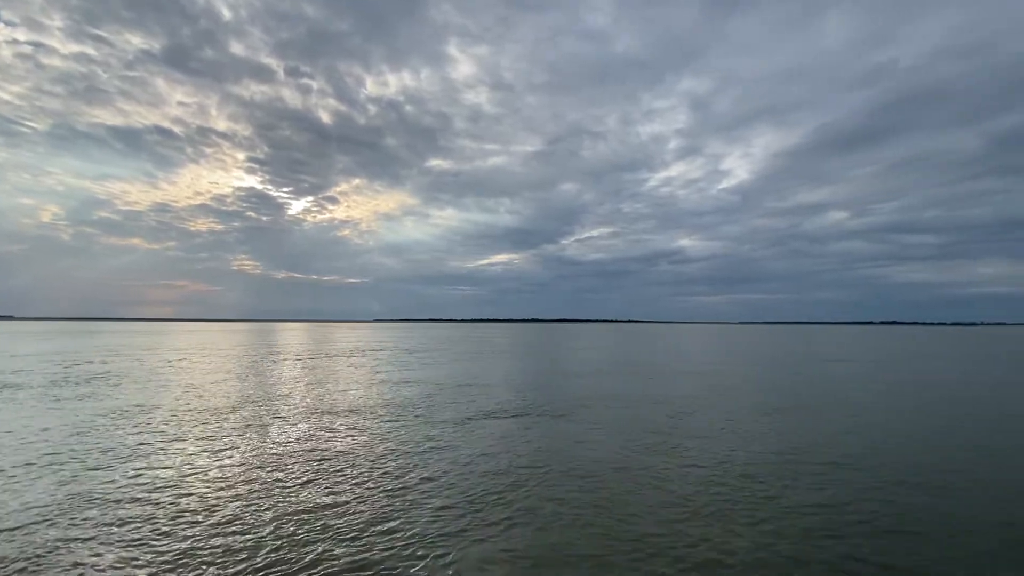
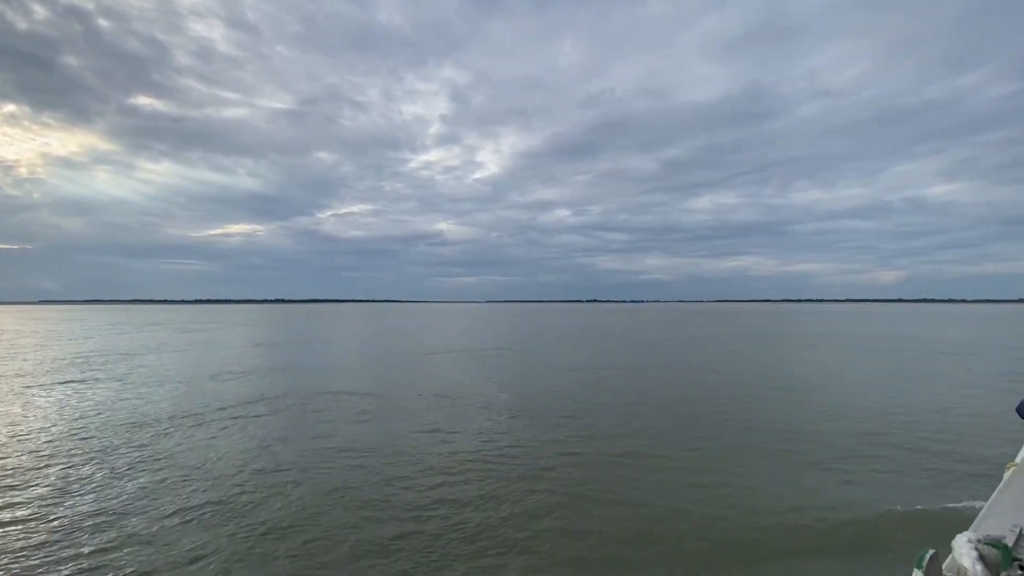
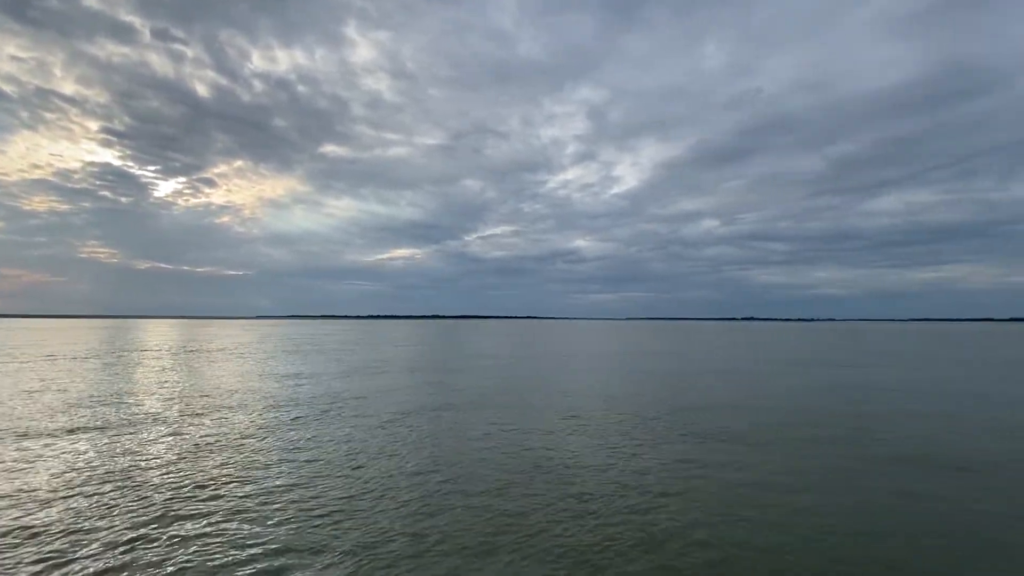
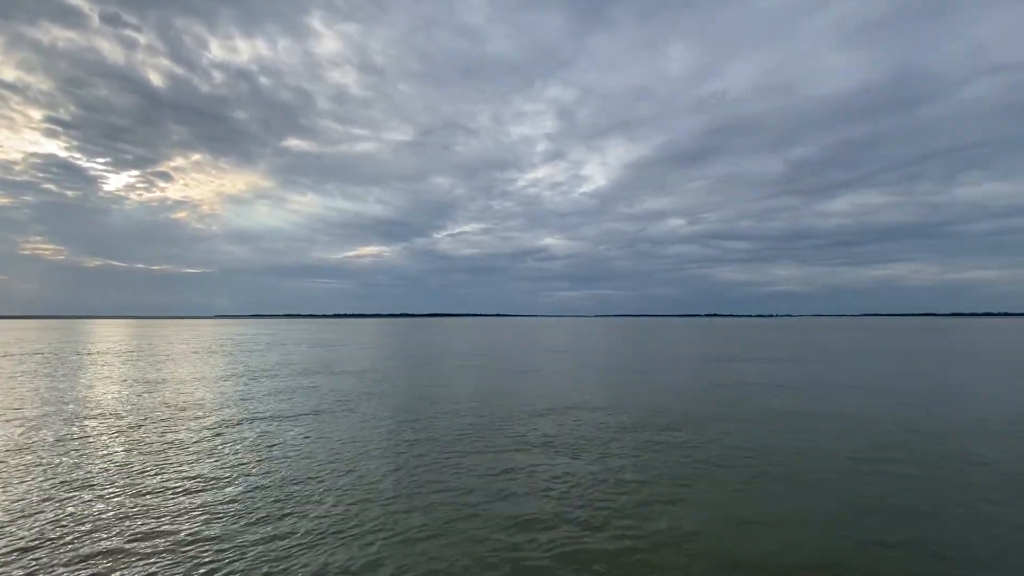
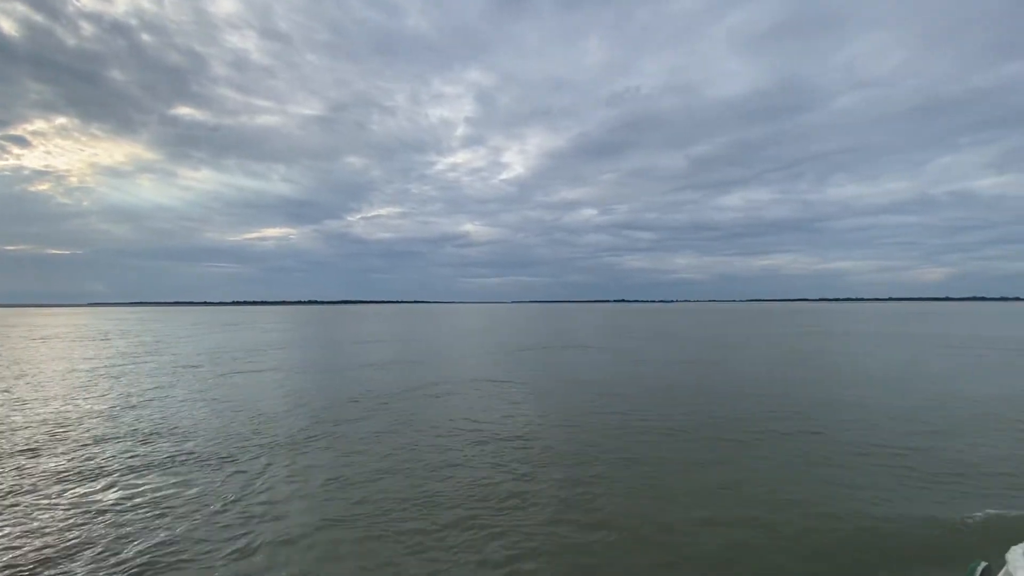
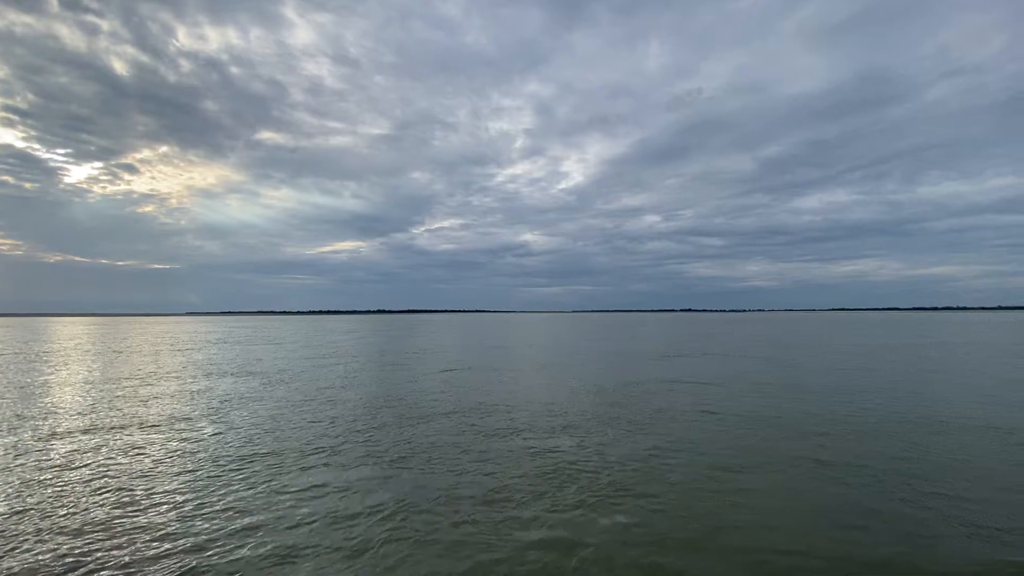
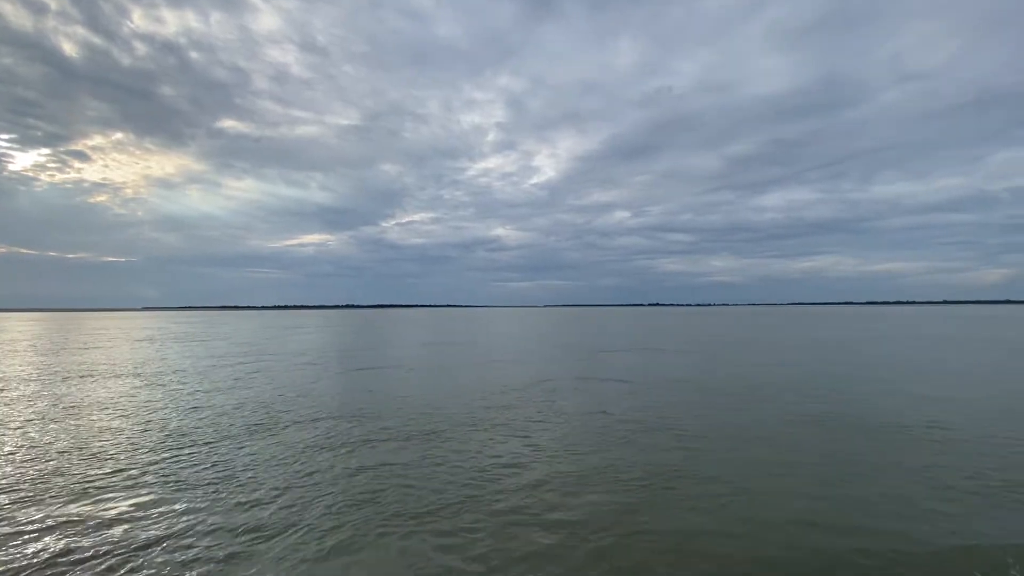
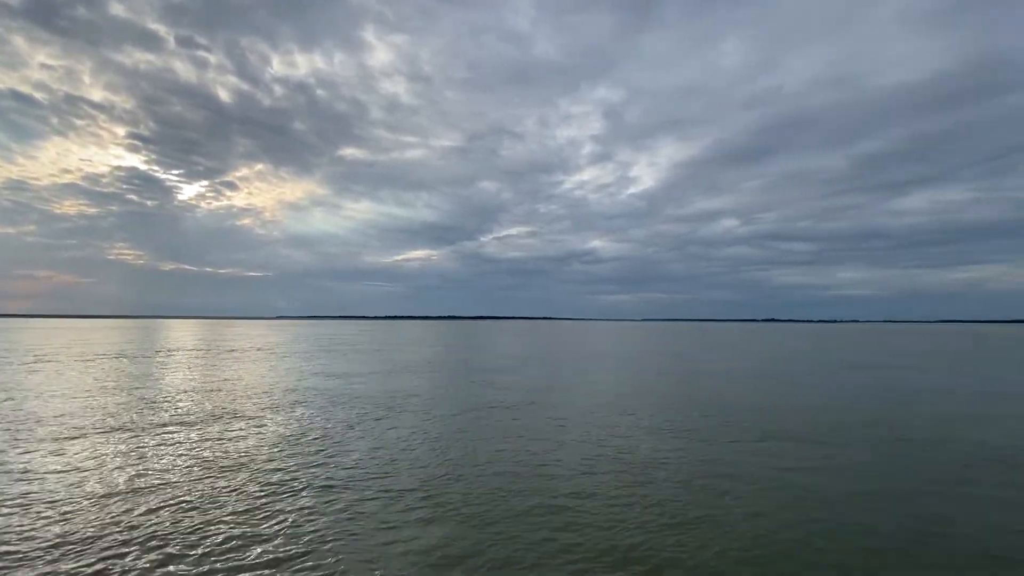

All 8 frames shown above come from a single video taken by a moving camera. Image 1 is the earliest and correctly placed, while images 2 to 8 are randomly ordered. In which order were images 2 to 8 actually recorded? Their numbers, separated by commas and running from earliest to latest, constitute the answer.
8, 3, 4, 6, 7, 5, 2
